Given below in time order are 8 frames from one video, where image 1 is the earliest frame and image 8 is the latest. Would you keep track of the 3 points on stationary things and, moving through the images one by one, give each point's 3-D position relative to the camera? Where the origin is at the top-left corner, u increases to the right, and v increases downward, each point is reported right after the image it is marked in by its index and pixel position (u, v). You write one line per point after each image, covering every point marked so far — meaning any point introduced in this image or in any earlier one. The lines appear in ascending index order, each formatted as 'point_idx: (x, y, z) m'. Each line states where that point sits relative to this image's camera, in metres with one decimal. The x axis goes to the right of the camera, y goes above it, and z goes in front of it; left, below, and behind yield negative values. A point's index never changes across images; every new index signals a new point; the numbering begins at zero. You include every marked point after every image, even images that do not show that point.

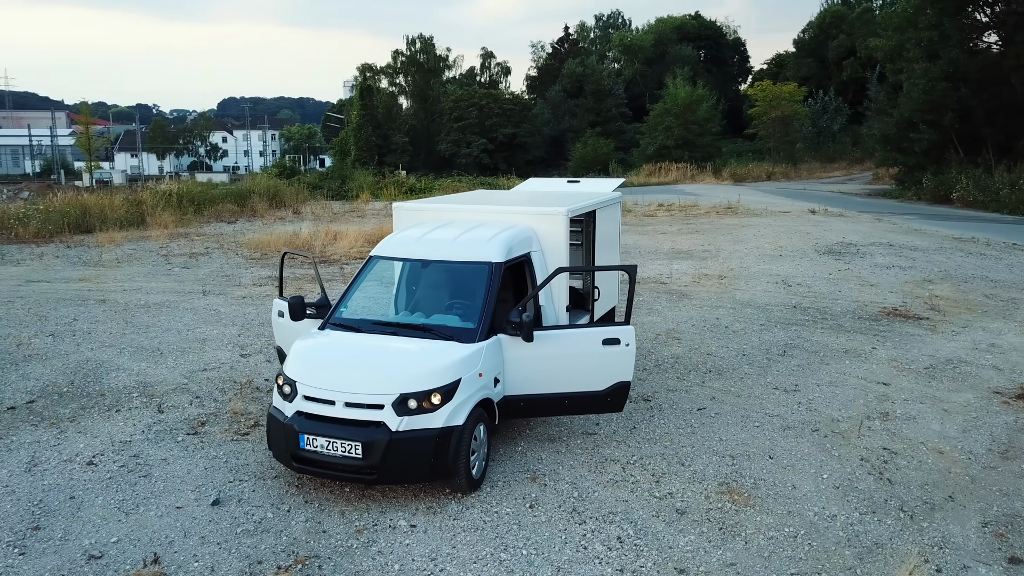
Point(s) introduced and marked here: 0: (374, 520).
0: (-0.9, -1.4, +5.1) m
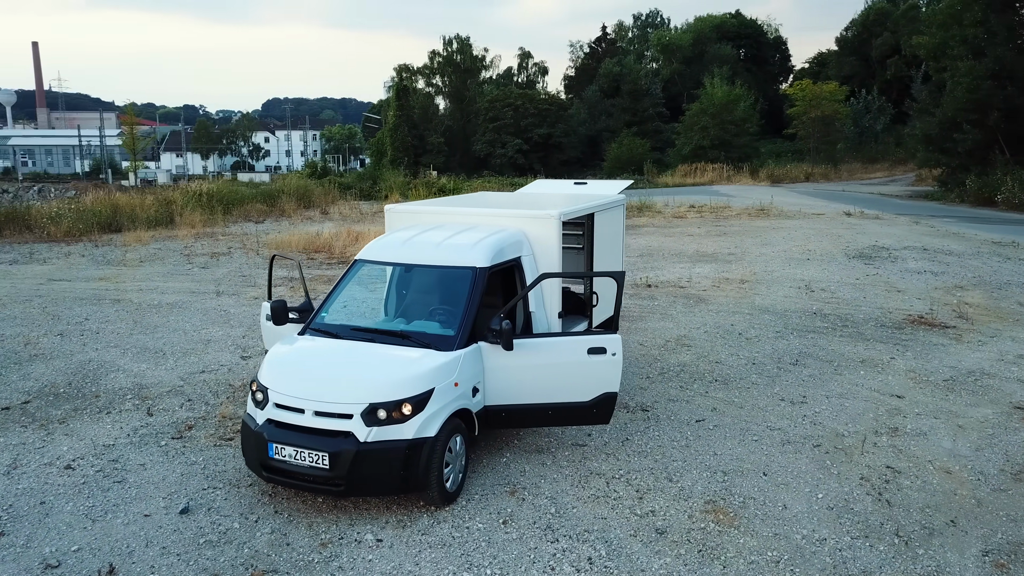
0: (-1.1, -1.5, +5.0) m
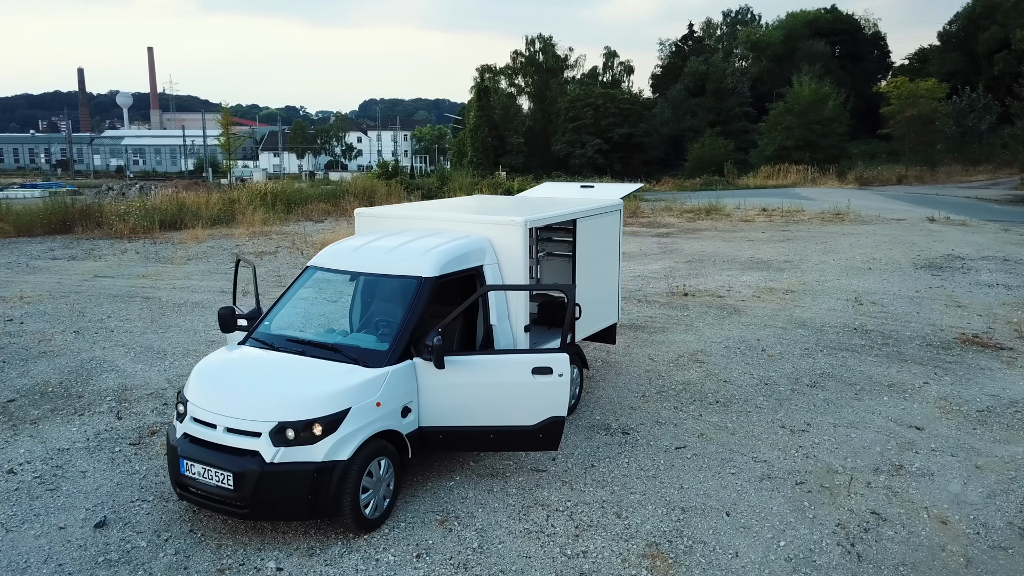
0: (-1.5, -1.5, +4.7) m
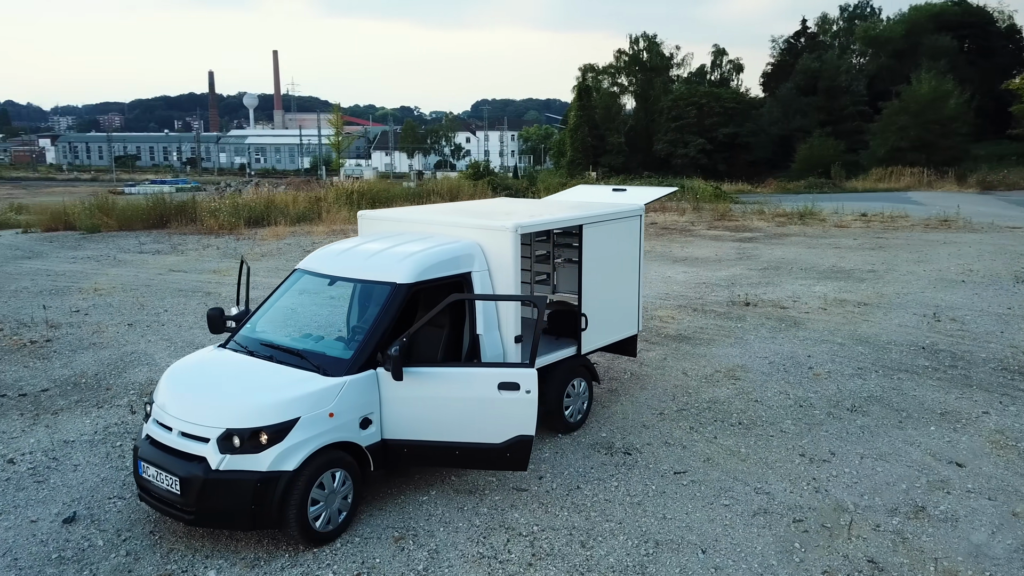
0: (-1.8, -1.6, +4.6) m
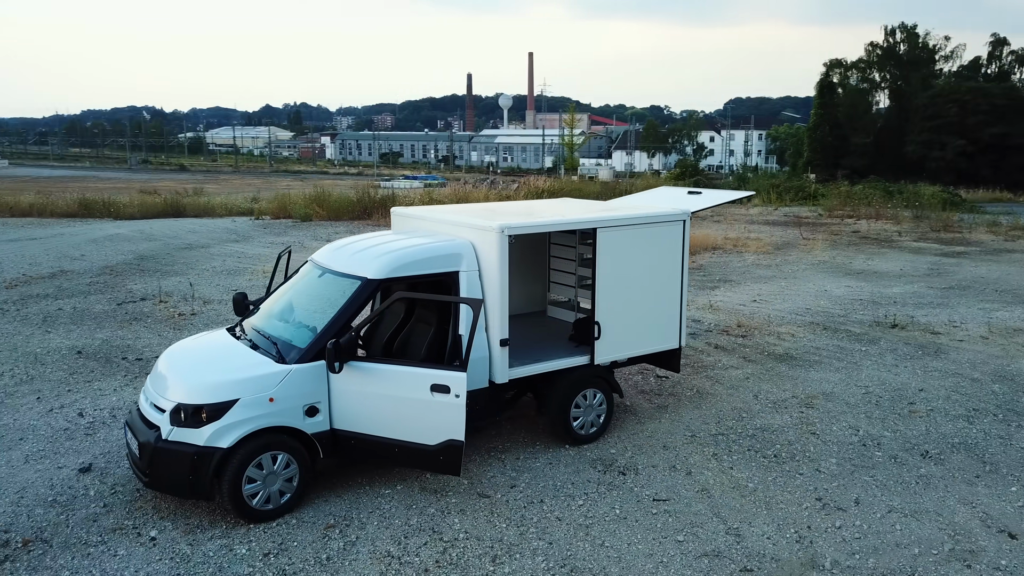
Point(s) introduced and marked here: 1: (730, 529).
0: (-2.3, -1.5, +5.1) m
1: (+1.3, -1.5, +5.0) m
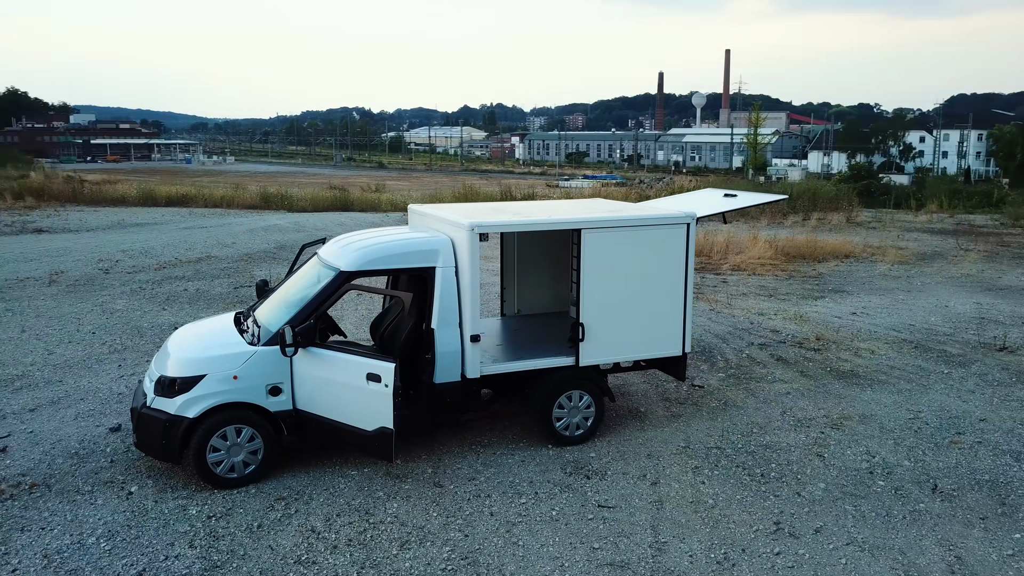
0: (-2.7, -1.3, +5.8) m
1: (+0.9, -1.5, +4.9) m
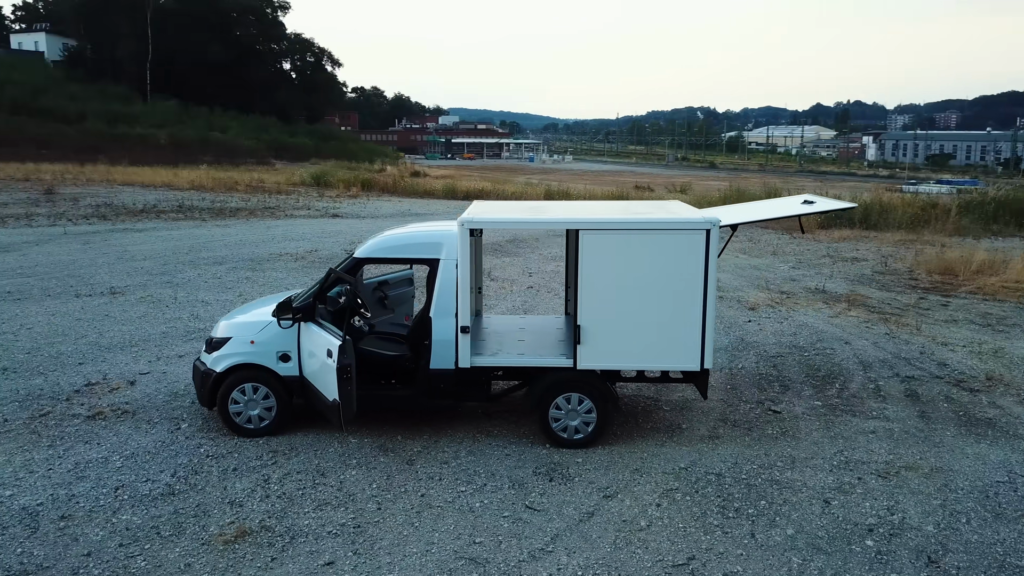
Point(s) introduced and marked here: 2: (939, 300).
0: (-2.7, -1.1, +7.0) m
1: (+0.2, -1.5, +4.8) m
2: (+6.5, -0.2, +12.5) m
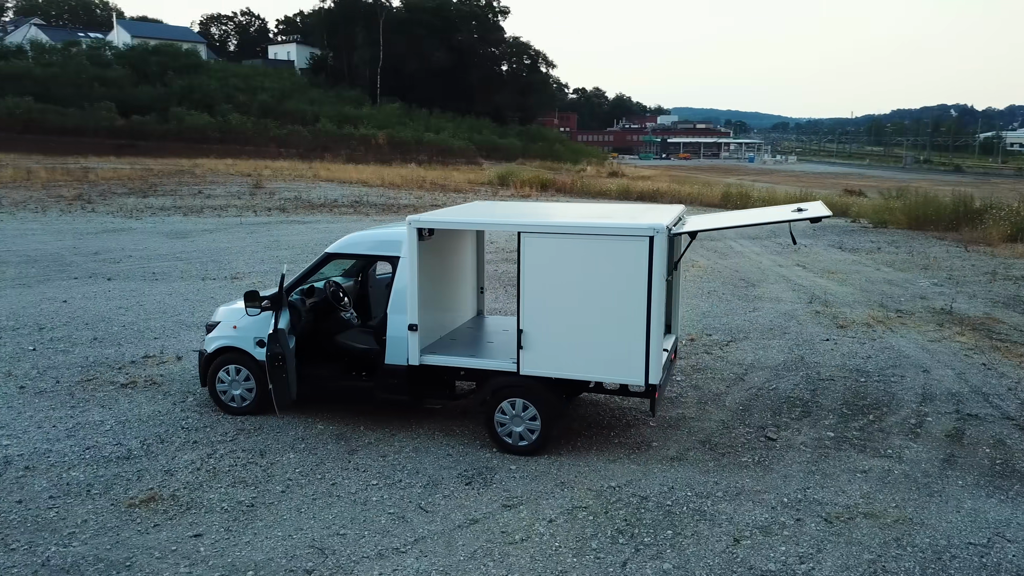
0: (-2.9, -1.0, +7.6) m
1: (-0.7, -1.5, +4.8) m
2: (+7.5, -0.5, +10.6) m
